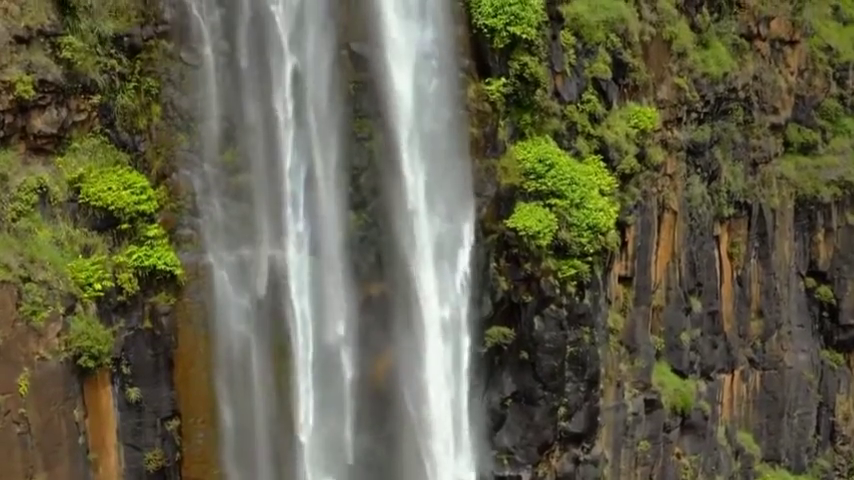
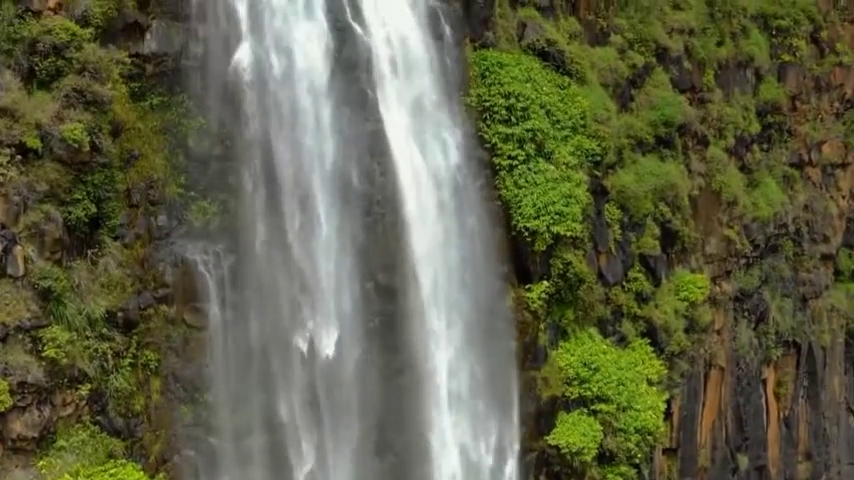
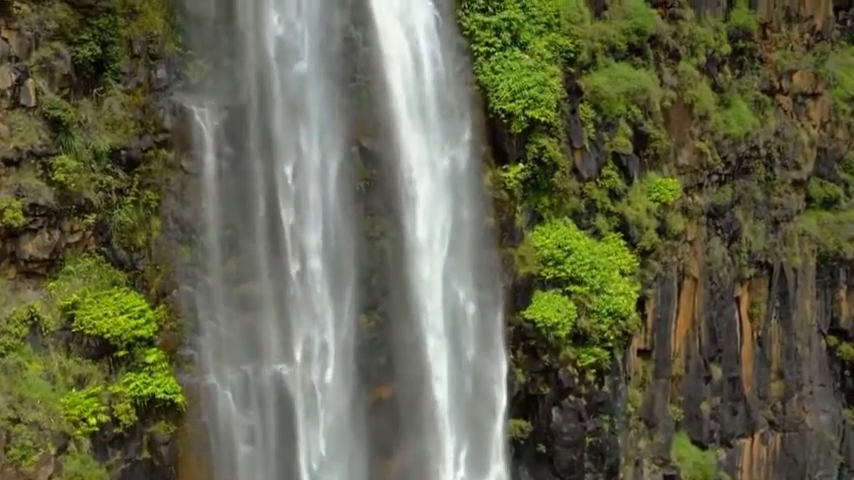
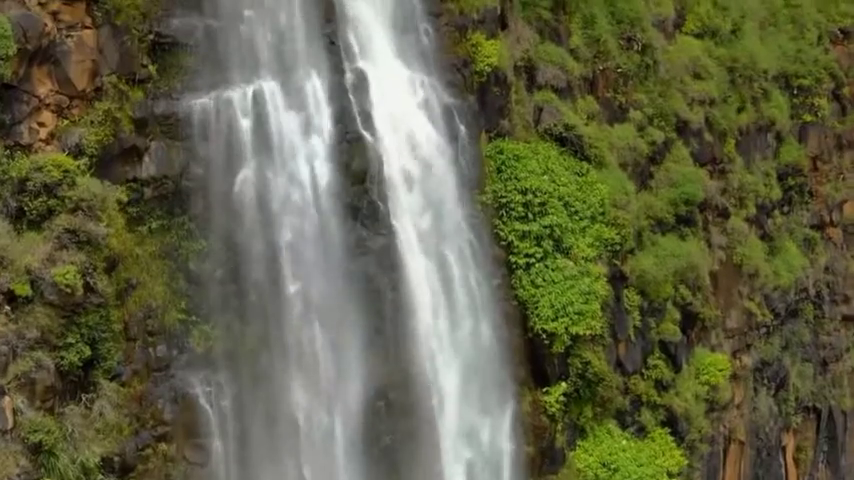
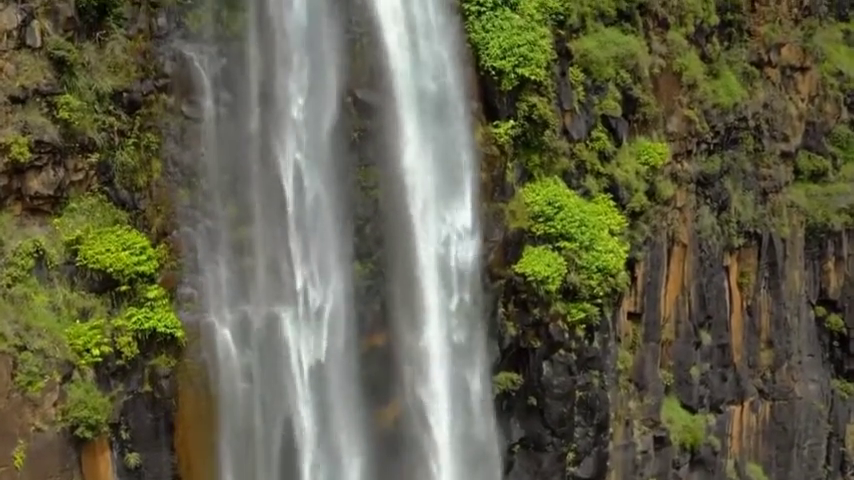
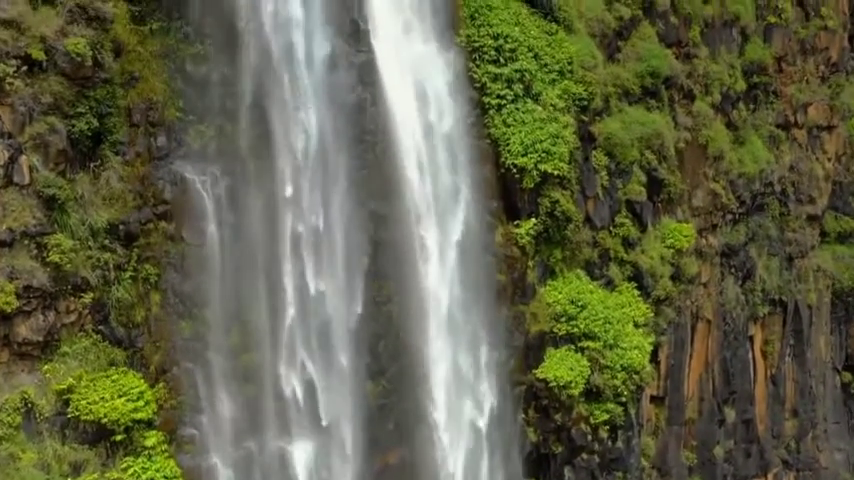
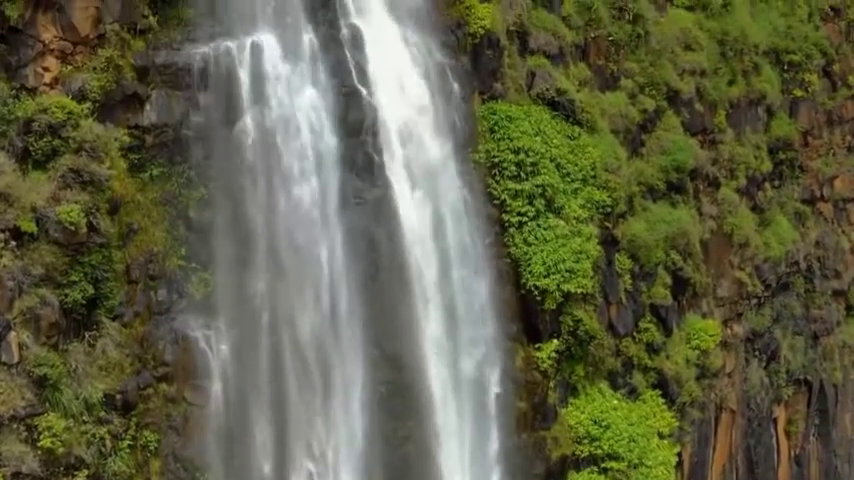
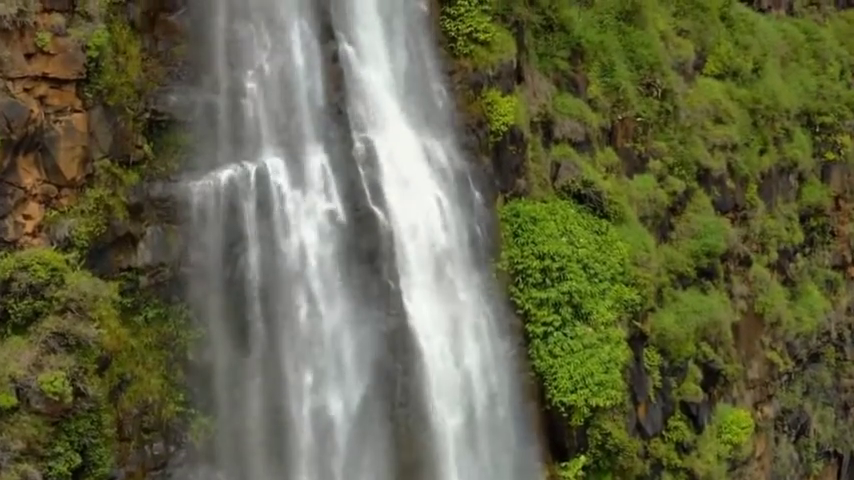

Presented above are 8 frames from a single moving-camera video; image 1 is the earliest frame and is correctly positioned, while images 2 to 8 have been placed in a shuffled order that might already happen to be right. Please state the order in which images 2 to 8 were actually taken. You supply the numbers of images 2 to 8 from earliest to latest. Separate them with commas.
5, 3, 6, 2, 7, 4, 8
